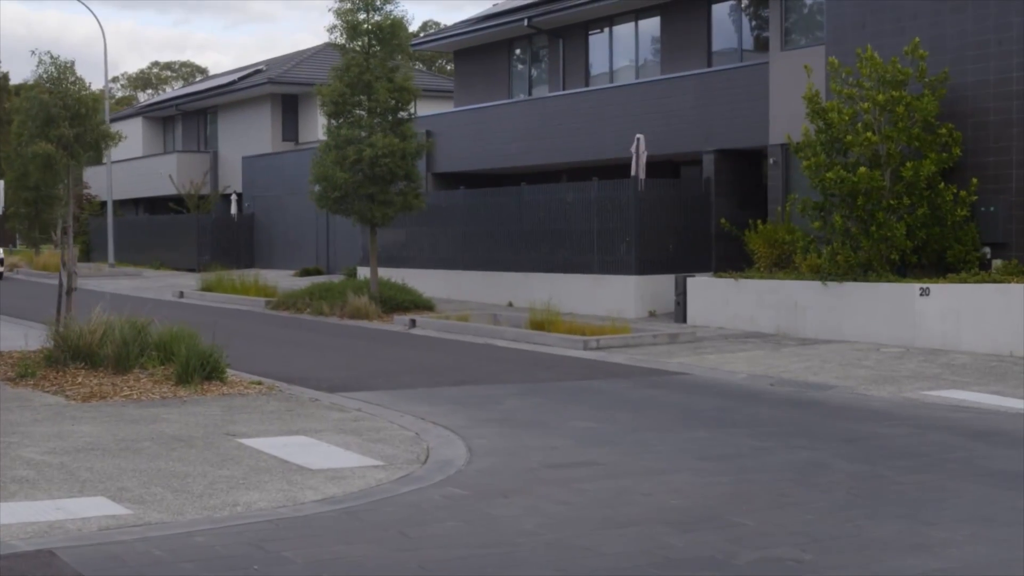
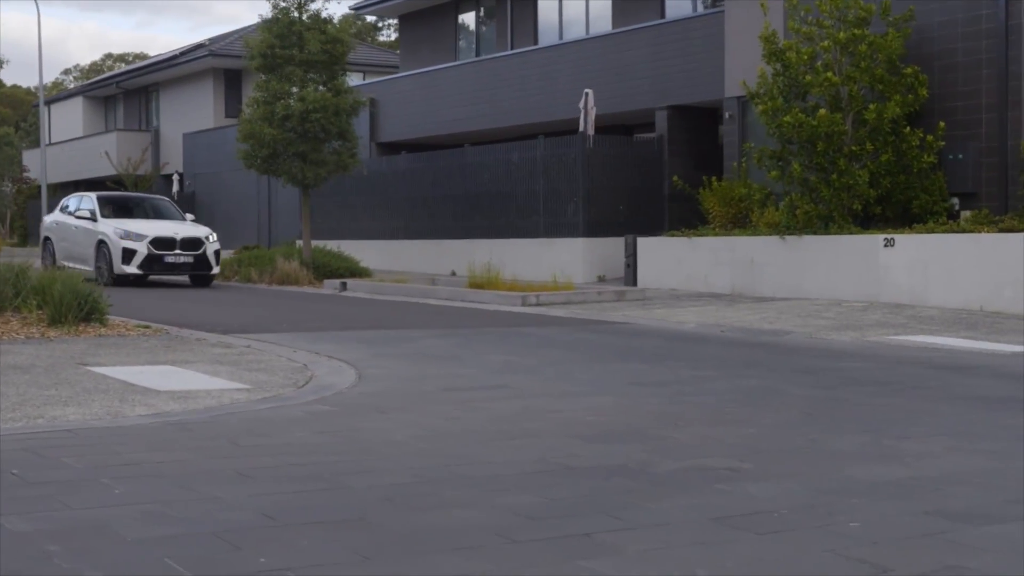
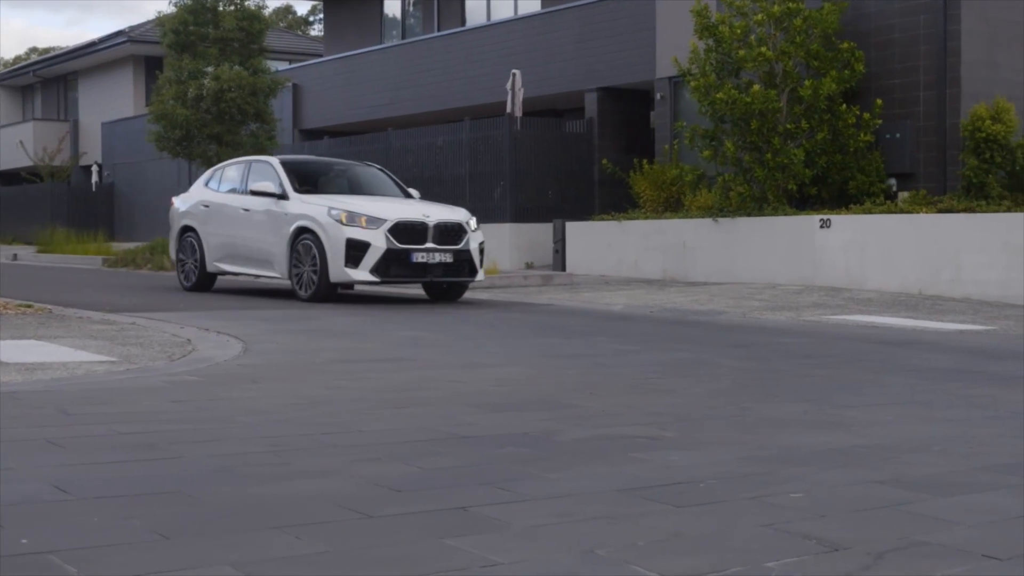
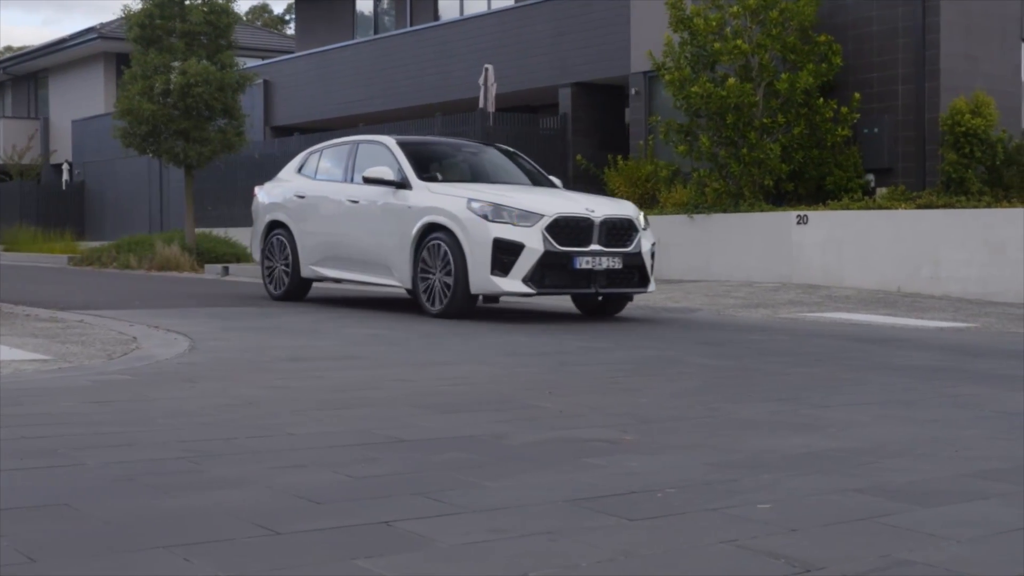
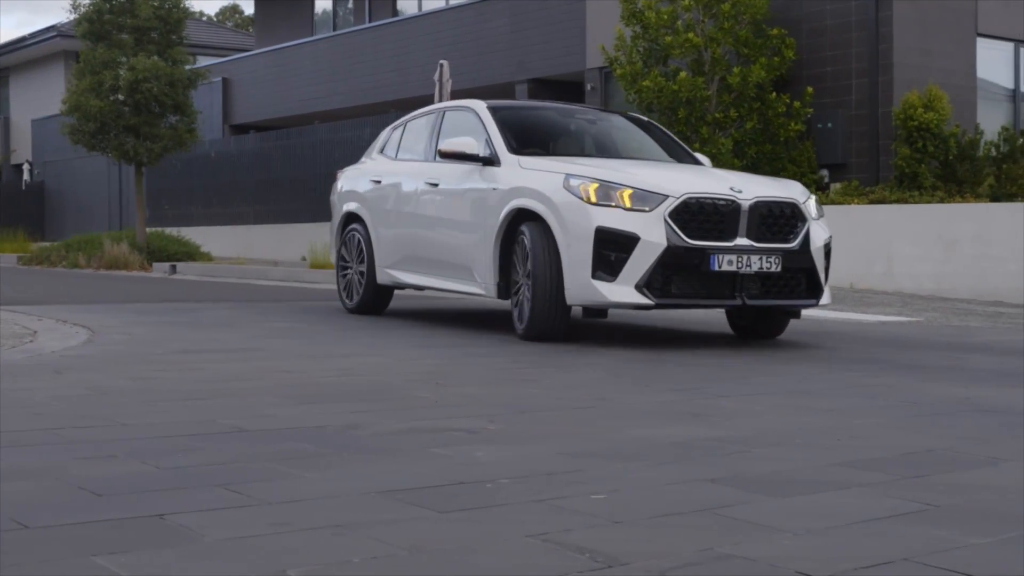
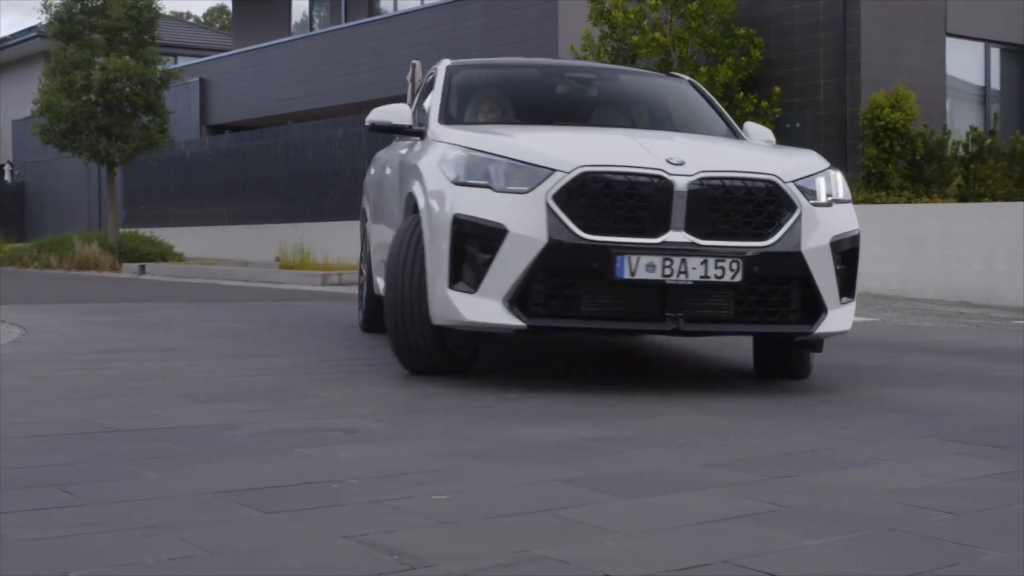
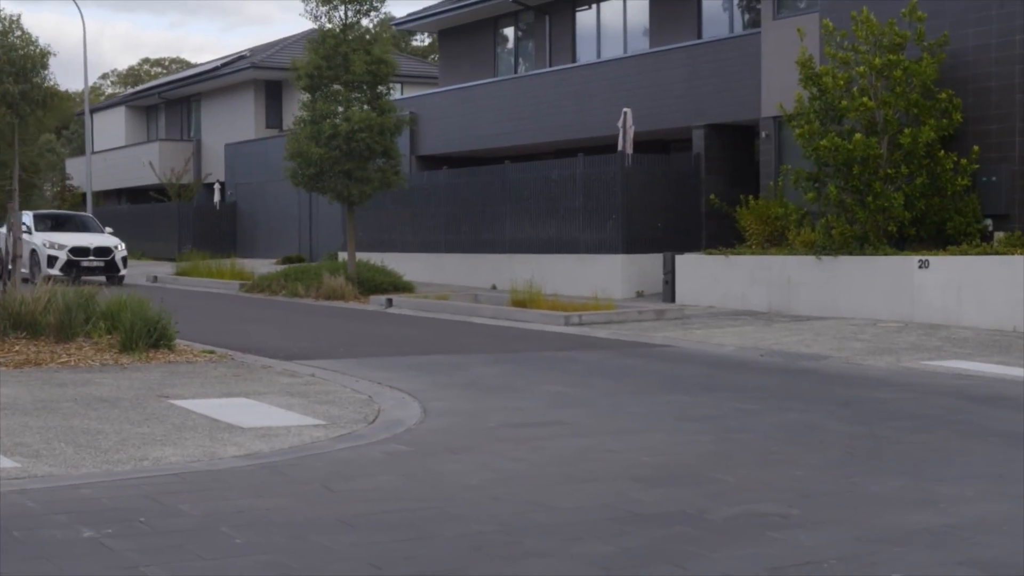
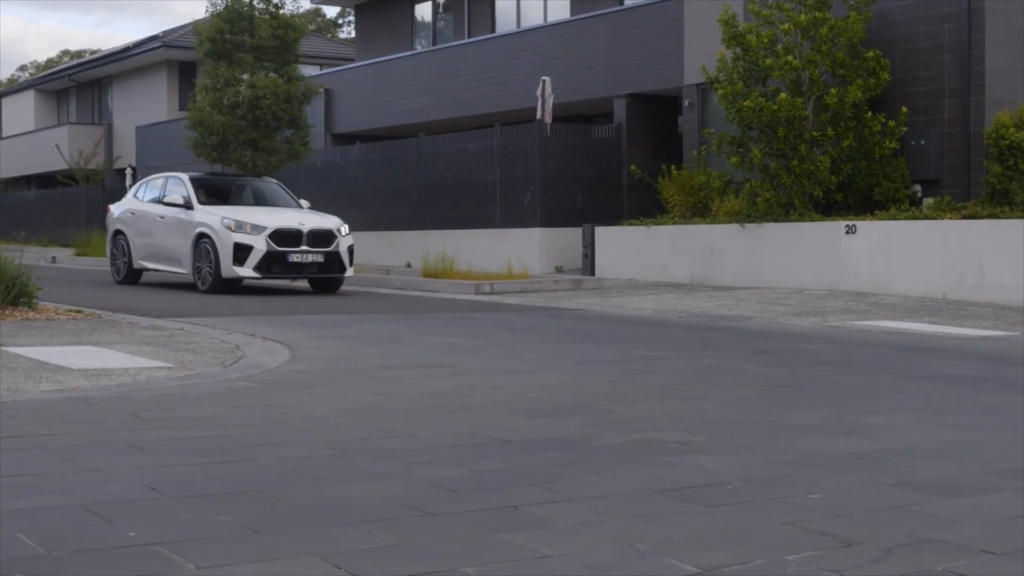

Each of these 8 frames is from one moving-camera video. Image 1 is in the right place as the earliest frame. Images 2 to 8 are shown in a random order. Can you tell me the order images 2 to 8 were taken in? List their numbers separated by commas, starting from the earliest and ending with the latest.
7, 2, 8, 3, 4, 5, 6
